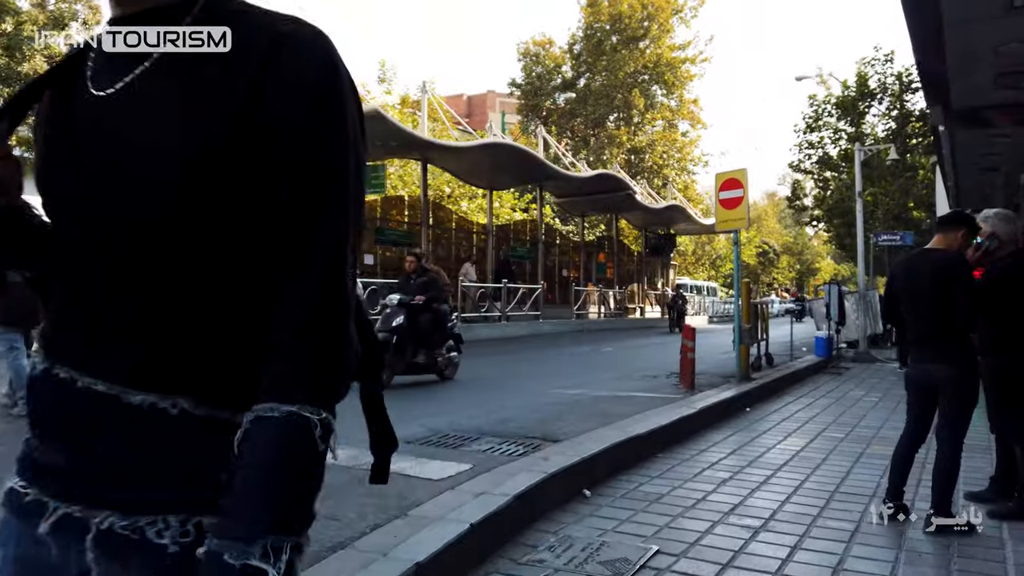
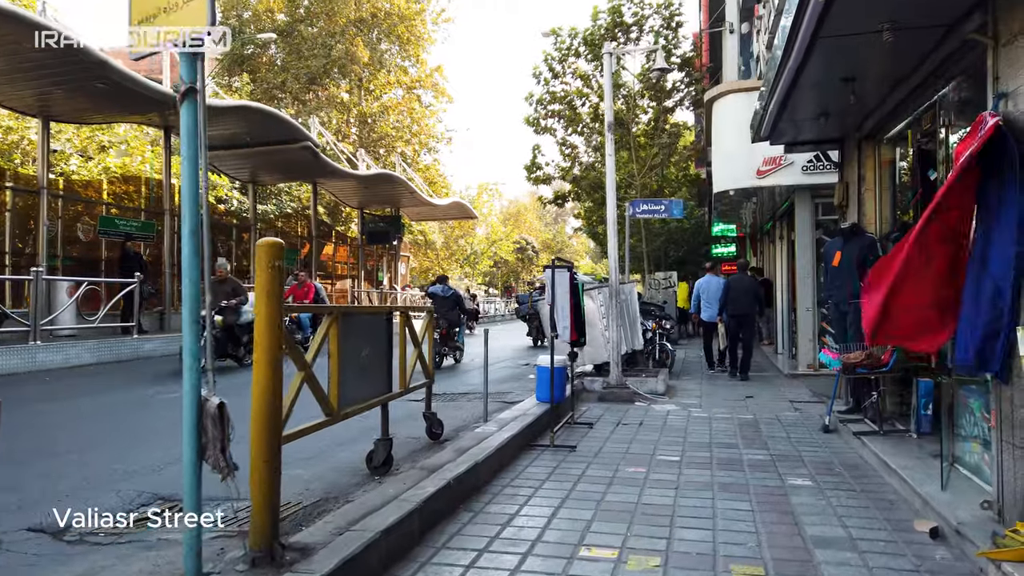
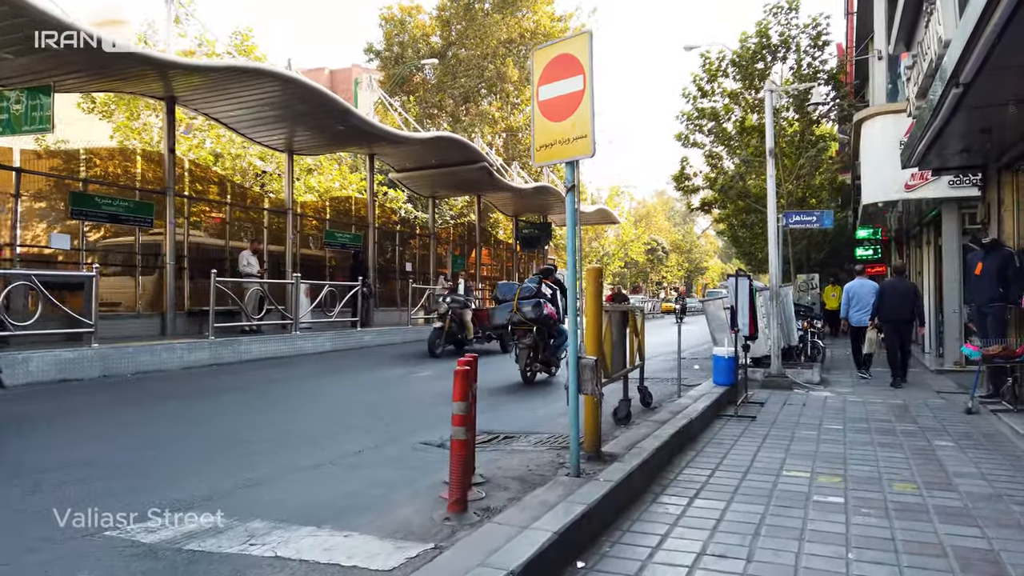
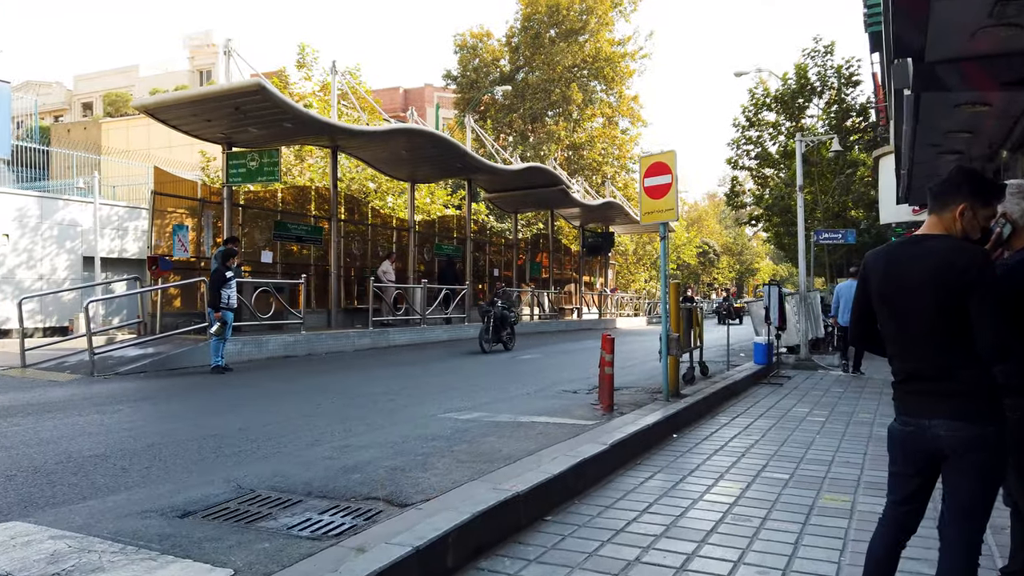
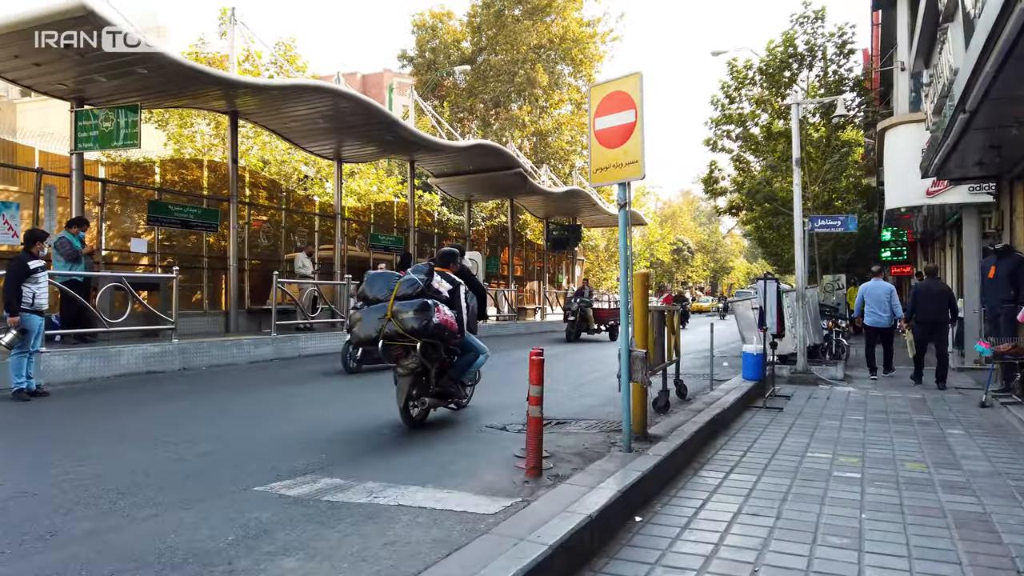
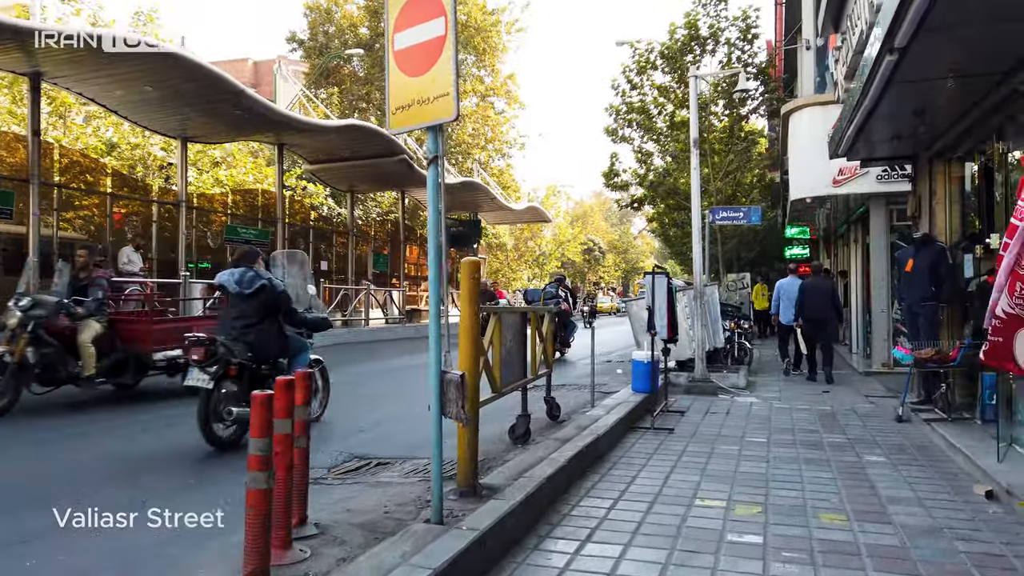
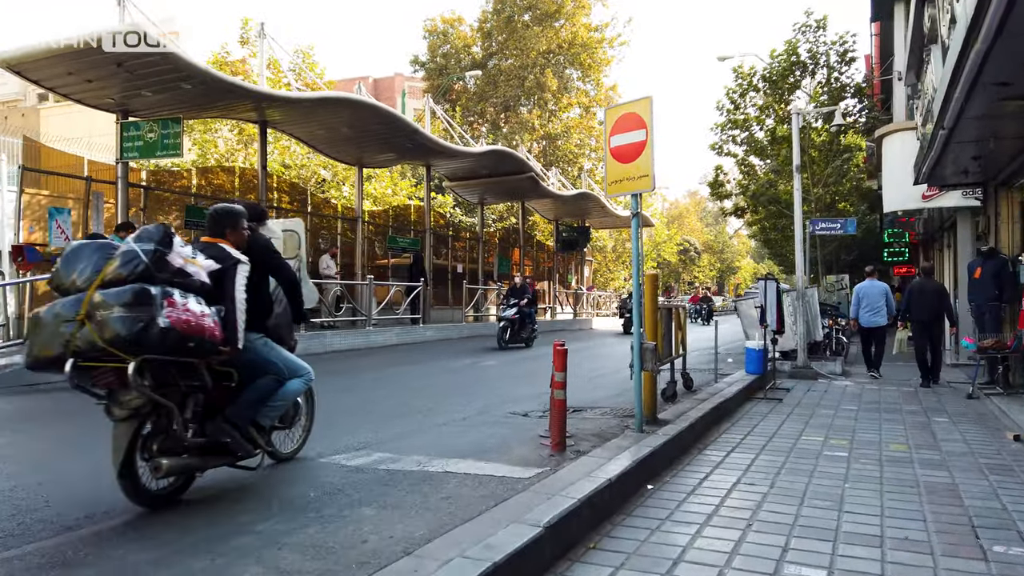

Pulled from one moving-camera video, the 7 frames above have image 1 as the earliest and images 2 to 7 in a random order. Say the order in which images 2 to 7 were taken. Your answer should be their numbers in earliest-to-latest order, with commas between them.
4, 7, 5, 3, 6, 2
